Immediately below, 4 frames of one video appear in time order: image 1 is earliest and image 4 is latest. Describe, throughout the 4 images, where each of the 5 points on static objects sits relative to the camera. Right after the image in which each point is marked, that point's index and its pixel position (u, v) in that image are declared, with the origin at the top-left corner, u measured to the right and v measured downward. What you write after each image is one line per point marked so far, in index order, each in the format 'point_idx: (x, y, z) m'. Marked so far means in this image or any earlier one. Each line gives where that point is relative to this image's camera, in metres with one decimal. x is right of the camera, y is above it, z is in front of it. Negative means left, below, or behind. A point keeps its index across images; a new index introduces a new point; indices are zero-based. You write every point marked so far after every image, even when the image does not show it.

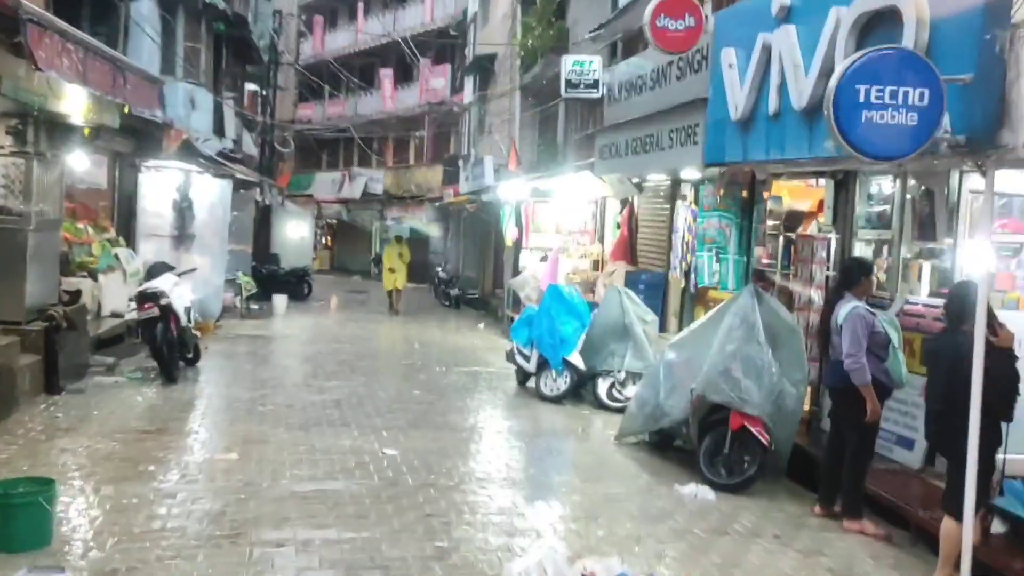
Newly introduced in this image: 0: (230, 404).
0: (-2.6, -1.1, +9.1) m
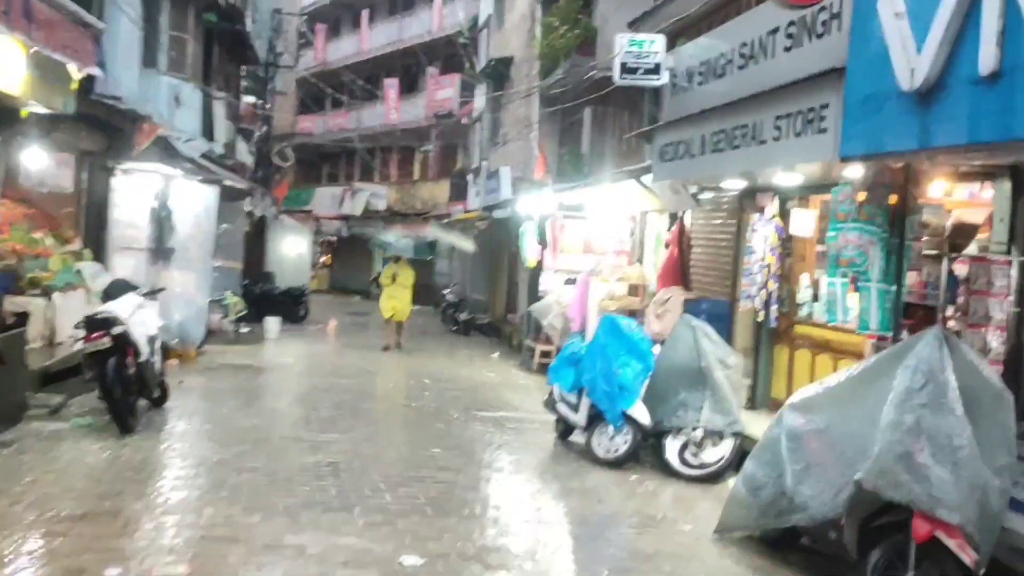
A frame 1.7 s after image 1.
0: (-2.2, -1.3, +7.0) m
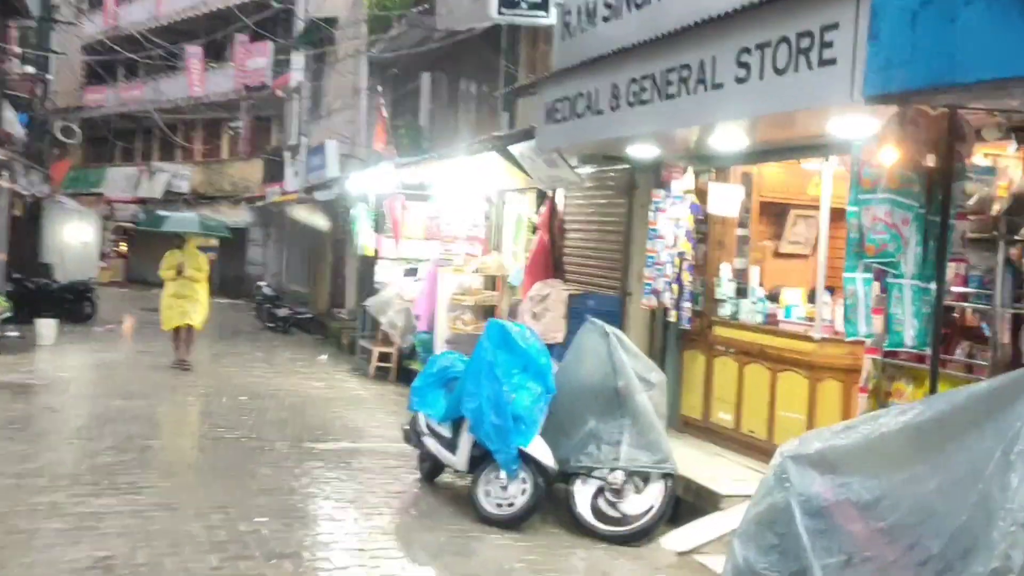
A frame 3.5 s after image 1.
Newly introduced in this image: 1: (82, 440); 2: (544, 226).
0: (-2.8, -1.3, +4.4) m
1: (-3.4, -1.2, +7.8) m
2: (+0.3, +0.7, +10.3) m
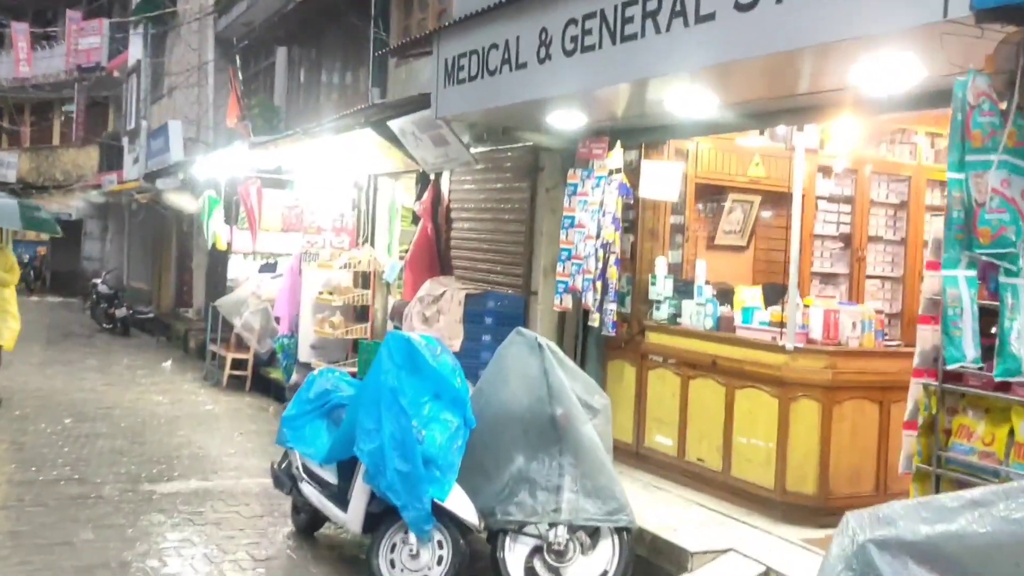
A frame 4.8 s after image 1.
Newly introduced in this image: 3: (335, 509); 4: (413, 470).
0: (-3.0, -1.3, +2.6) m
1: (-4.0, -1.2, +5.9) m
2: (-0.8, +0.7, +8.8) m
3: (-0.9, -1.1, +5.0) m
4: (-0.5, -0.8, +4.6) m
